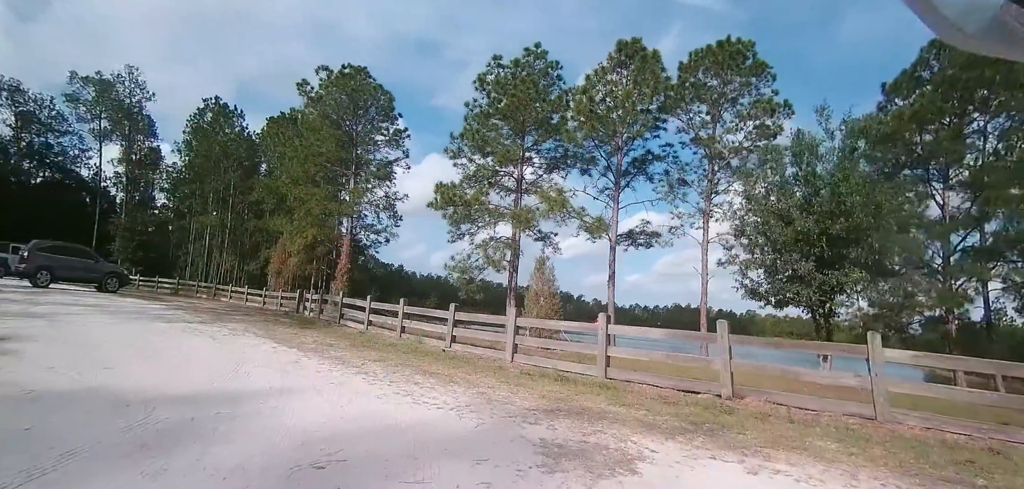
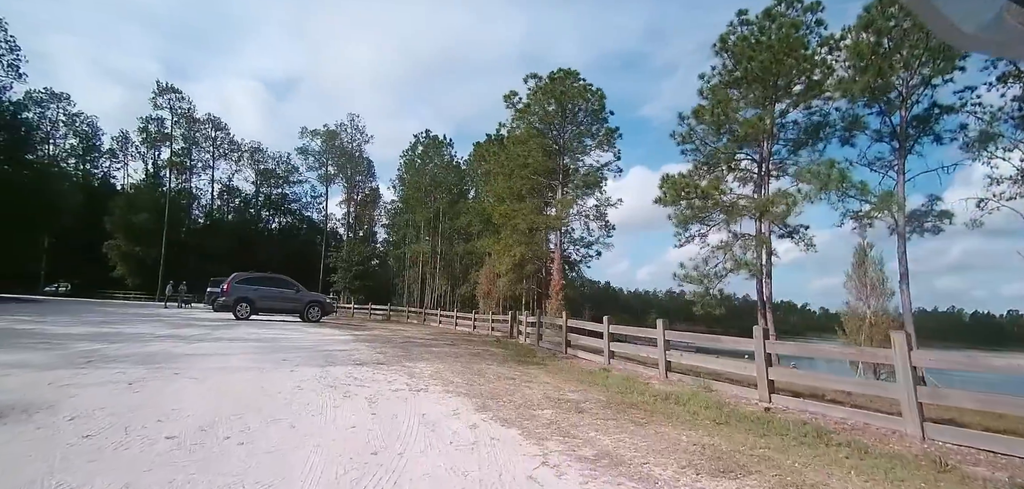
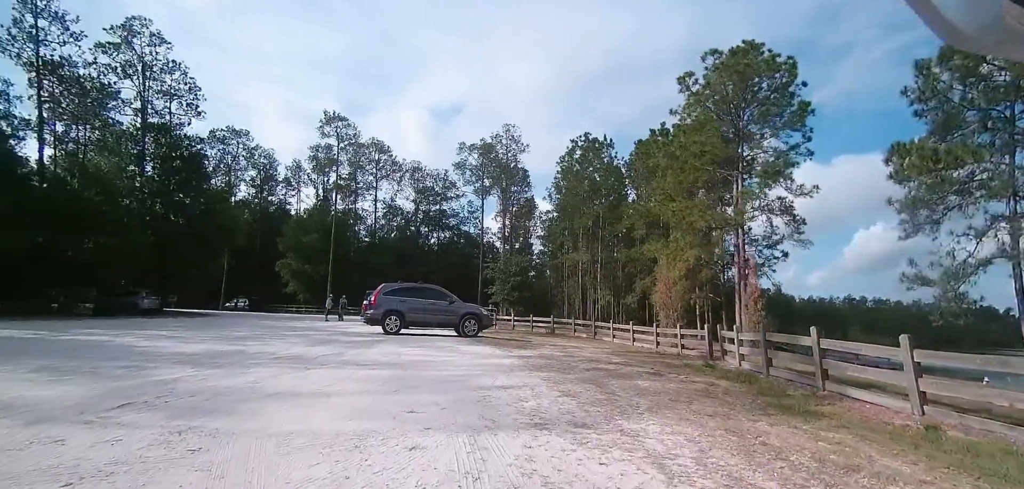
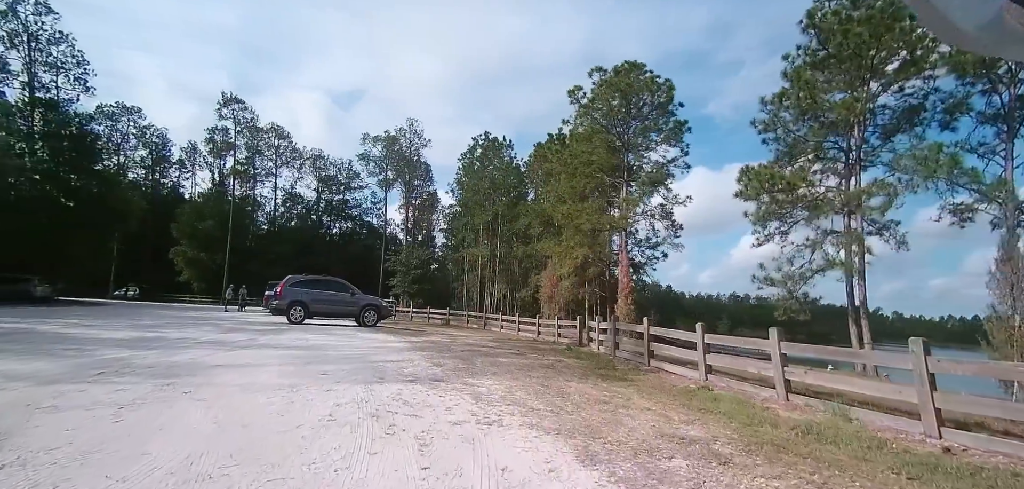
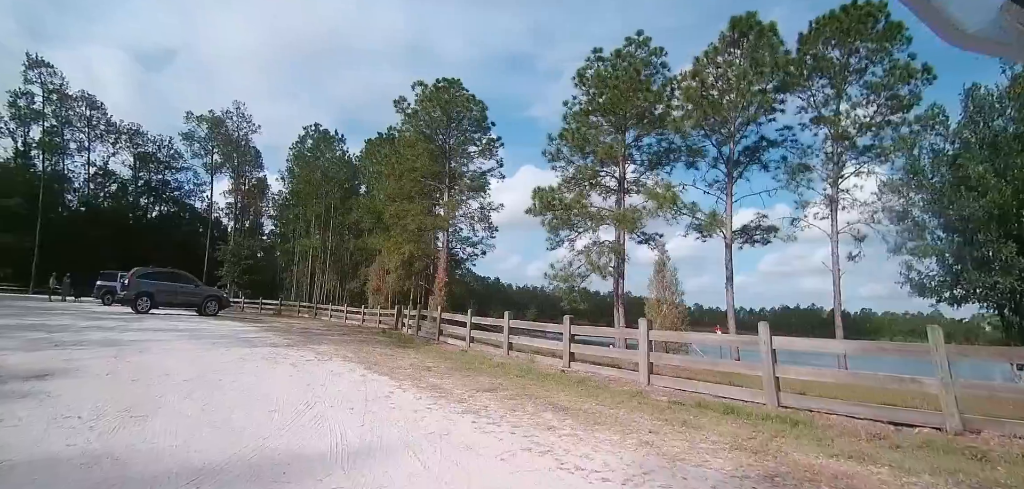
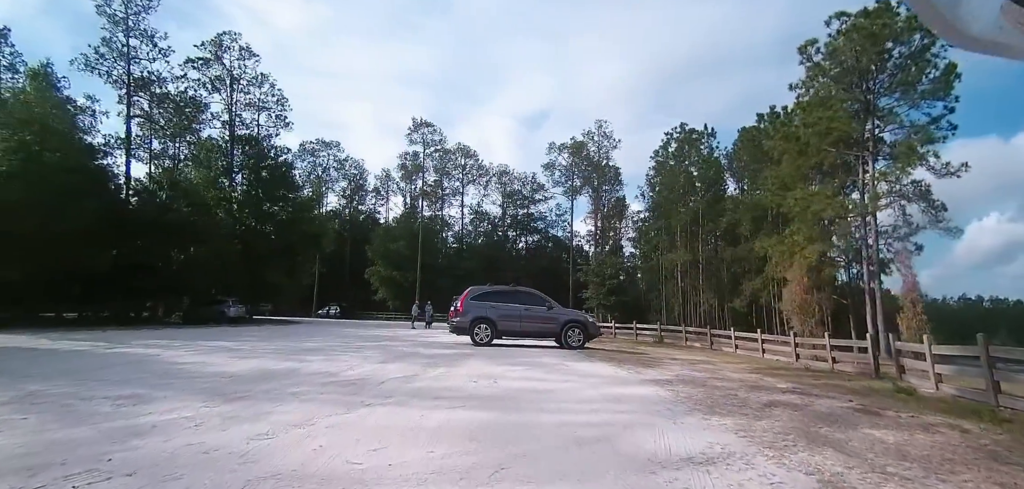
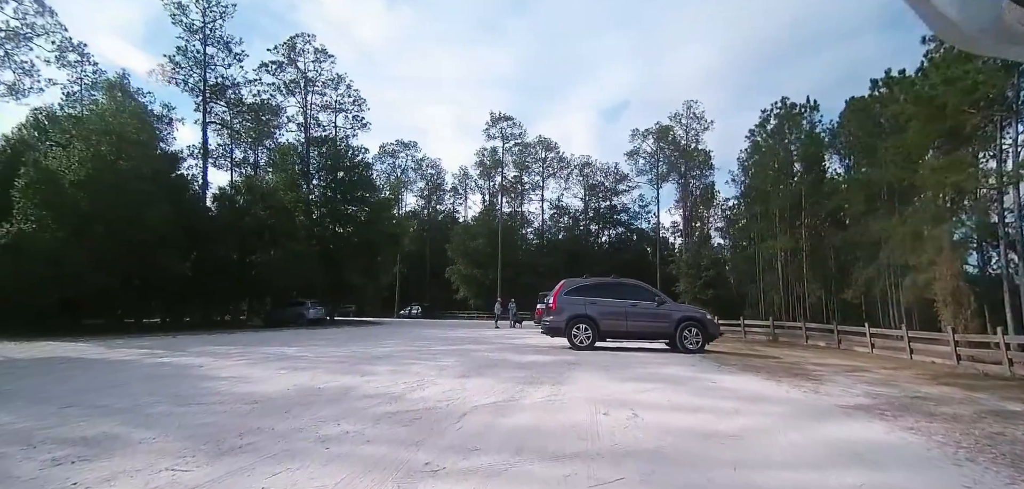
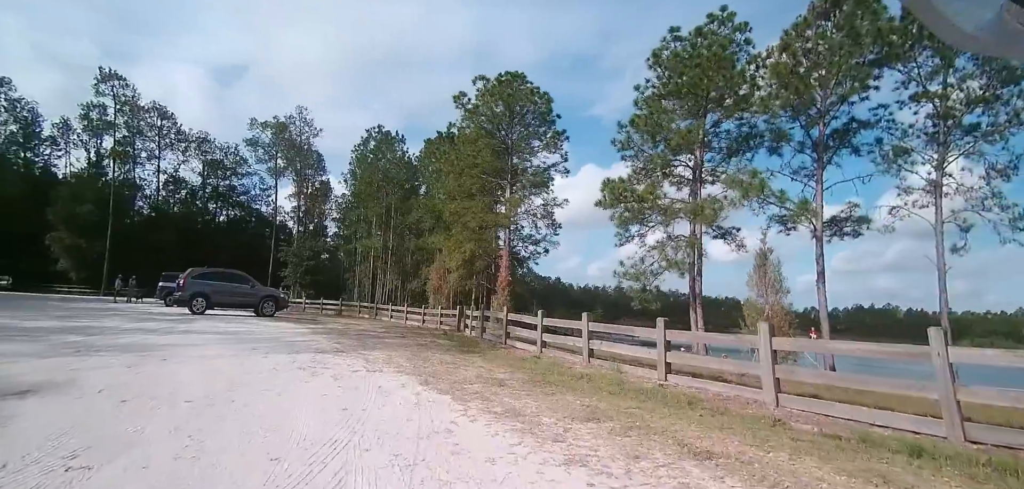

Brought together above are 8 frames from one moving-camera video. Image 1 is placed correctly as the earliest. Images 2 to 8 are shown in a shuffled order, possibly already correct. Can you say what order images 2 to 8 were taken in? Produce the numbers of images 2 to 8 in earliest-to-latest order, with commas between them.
5, 8, 2, 4, 3, 6, 7
